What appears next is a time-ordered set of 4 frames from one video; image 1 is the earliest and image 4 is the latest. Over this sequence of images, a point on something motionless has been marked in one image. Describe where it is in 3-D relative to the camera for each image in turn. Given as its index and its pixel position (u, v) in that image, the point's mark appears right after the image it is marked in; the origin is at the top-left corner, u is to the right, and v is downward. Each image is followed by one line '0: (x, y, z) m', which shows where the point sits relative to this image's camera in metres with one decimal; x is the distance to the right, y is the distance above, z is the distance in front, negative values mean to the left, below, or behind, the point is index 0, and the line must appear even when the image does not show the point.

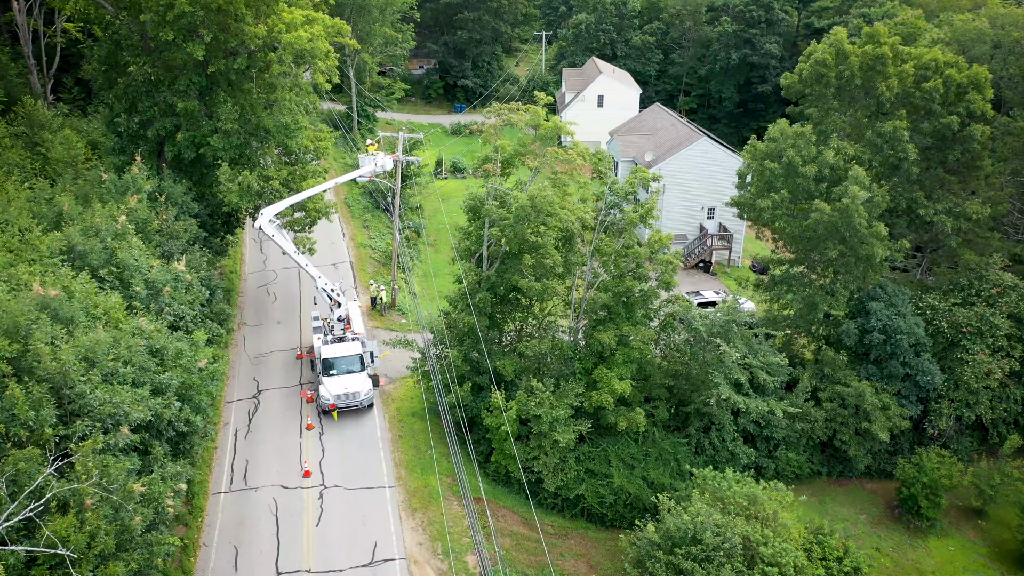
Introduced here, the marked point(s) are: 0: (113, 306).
0: (-3.7, -0.2, +19.1) m
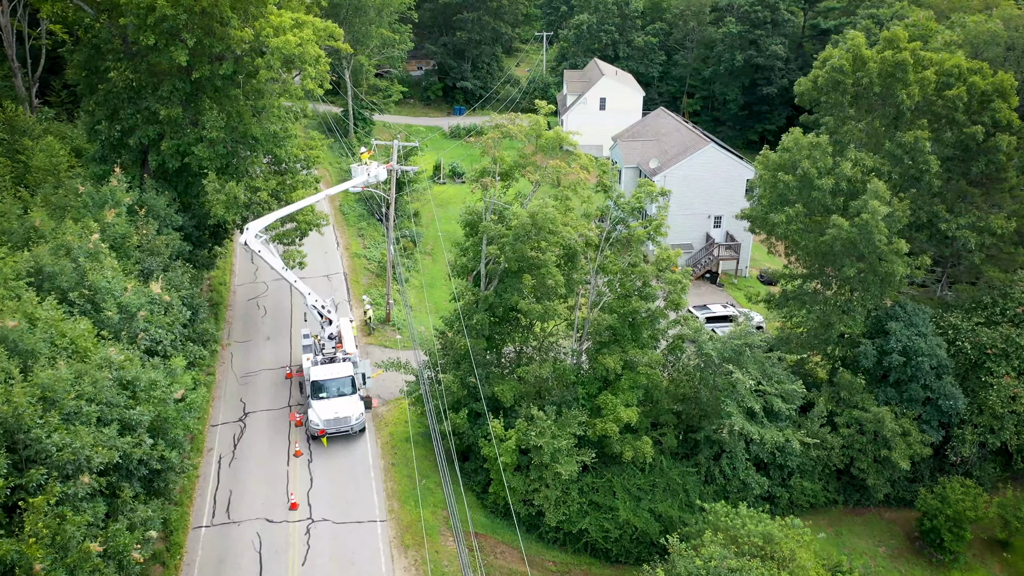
0: (-3.7, -0.4, +17.7) m
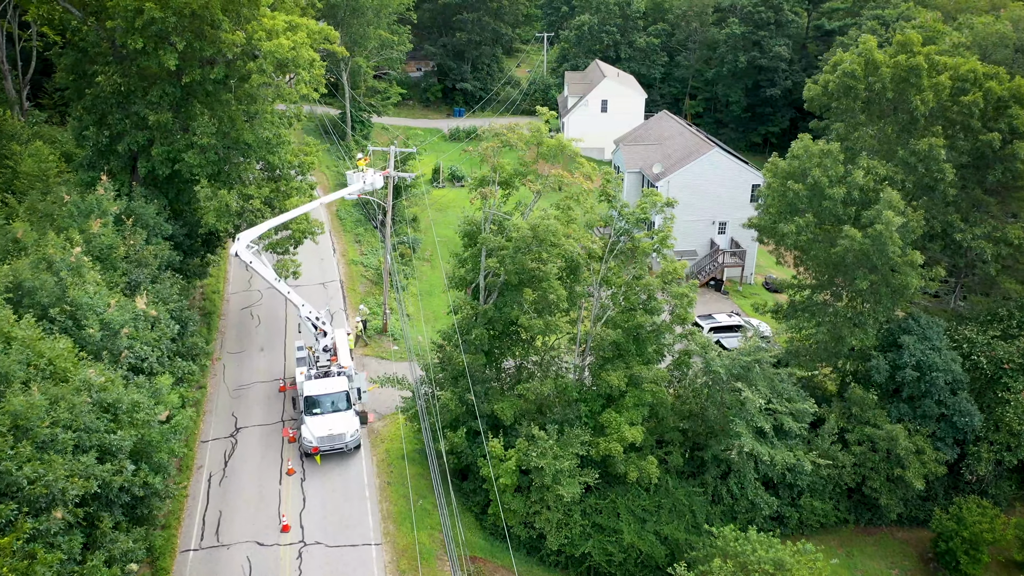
0: (-3.7, -0.5, +16.9) m
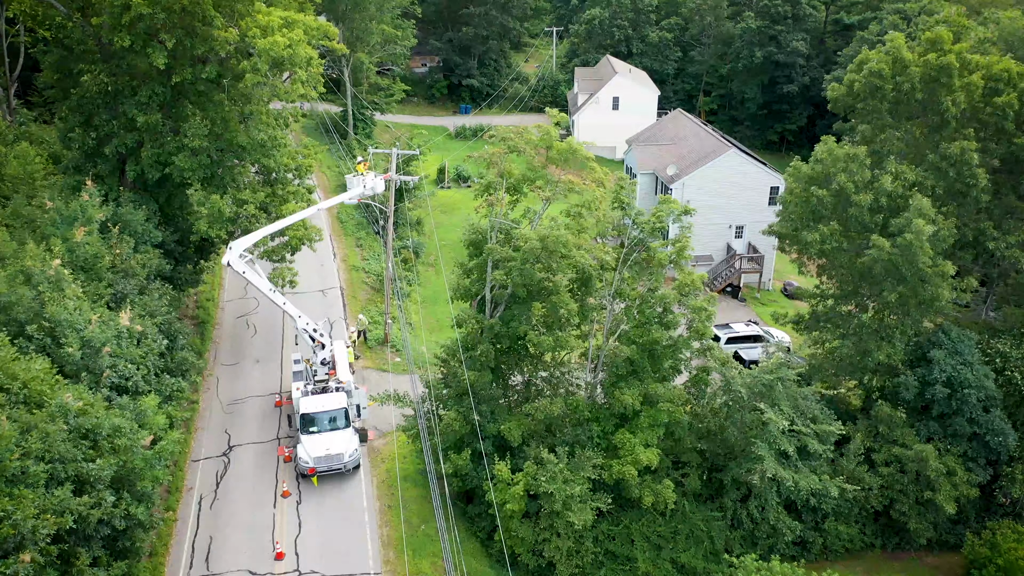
0: (-3.6, -0.7, +15.6) m
